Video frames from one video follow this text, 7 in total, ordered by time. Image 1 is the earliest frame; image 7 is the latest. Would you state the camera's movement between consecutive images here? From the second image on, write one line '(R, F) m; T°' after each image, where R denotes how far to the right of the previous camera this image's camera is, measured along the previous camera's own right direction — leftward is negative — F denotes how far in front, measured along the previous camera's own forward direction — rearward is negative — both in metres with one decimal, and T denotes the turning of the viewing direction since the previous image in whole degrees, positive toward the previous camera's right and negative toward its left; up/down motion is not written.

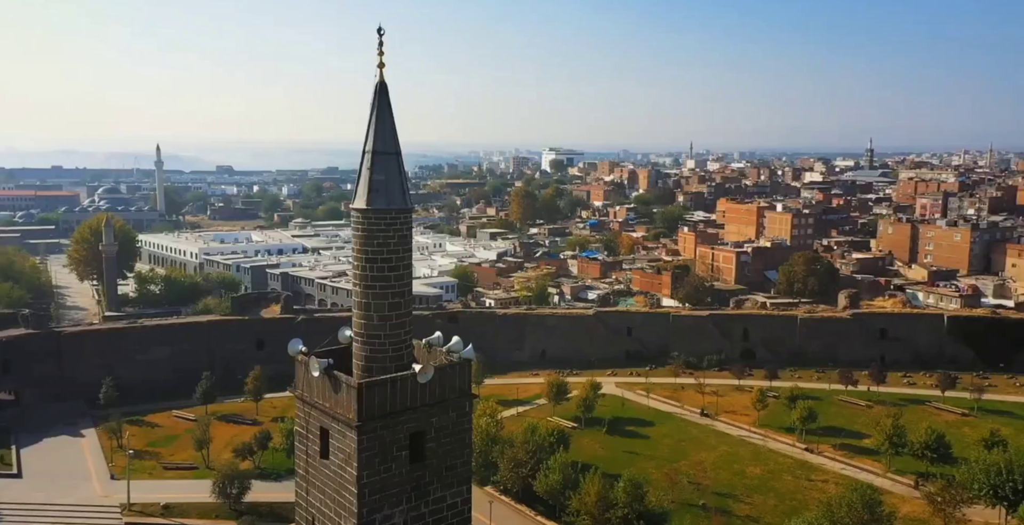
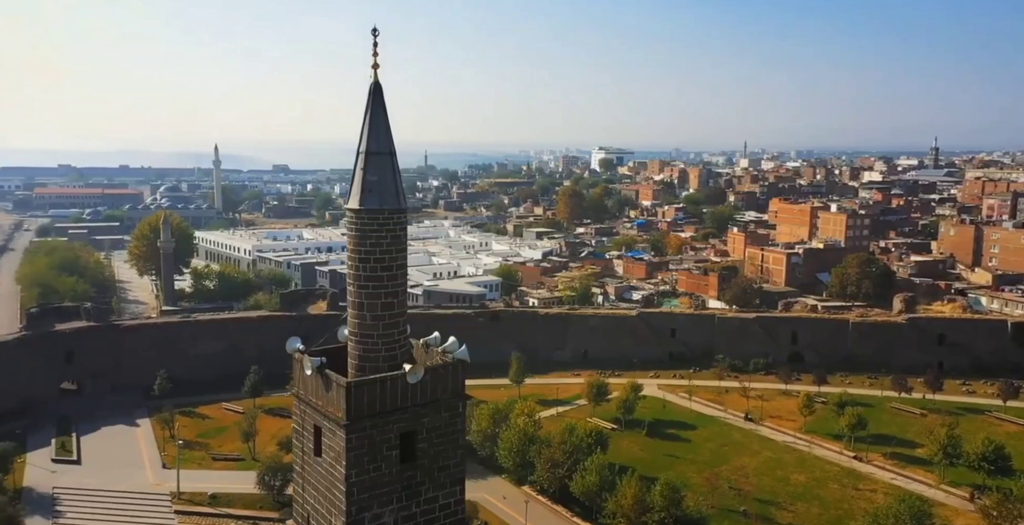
(+0.3, 0.0) m; -4°
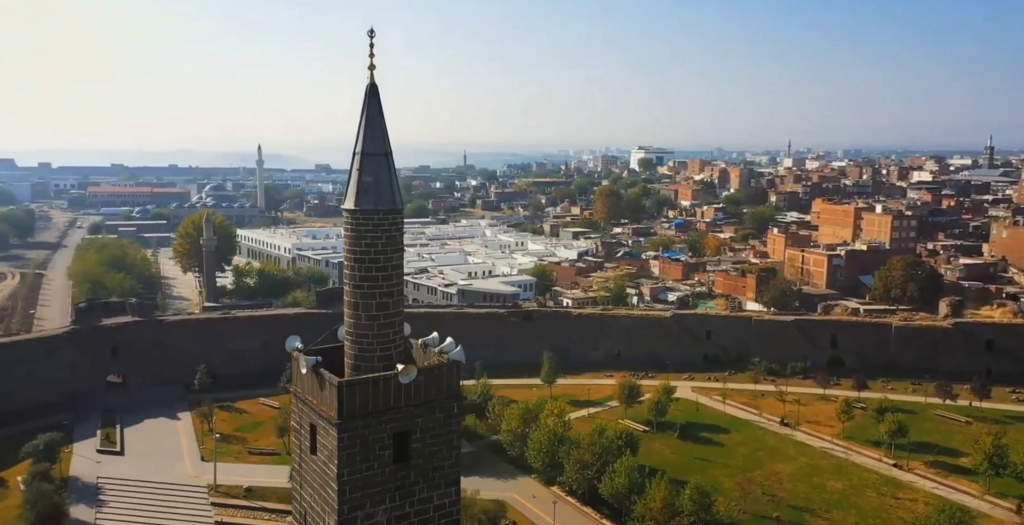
(+0.3, 0.0) m; -3°
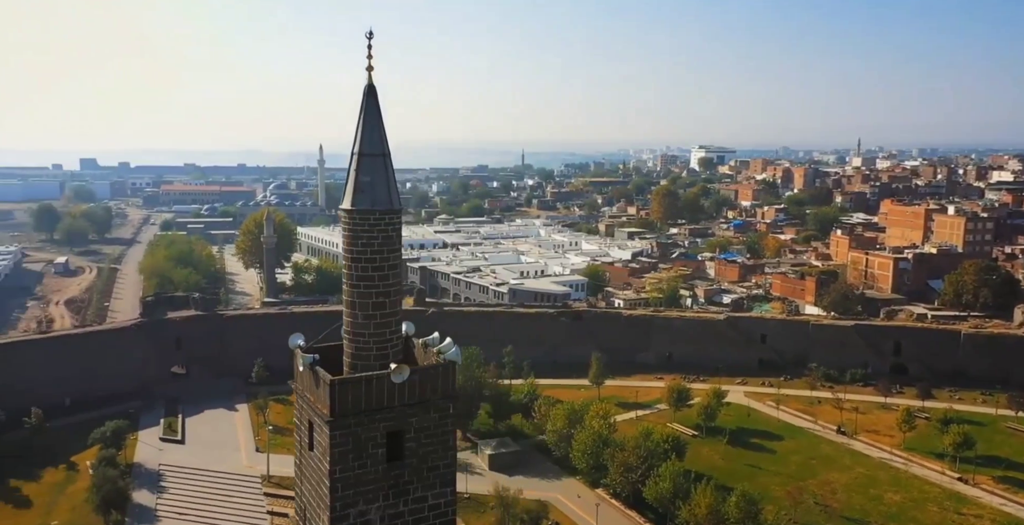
(+0.4, 0.0) m; -5°
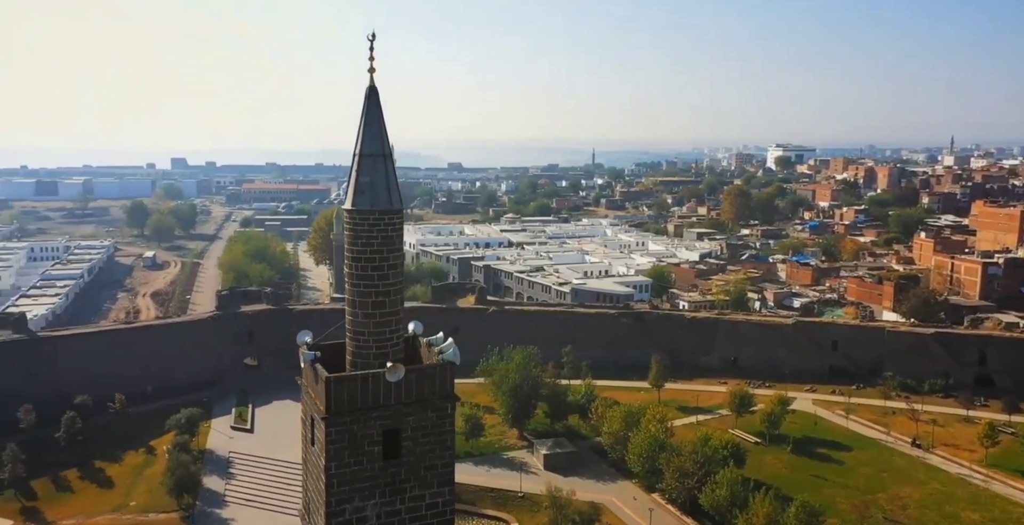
(+0.4, 0.0) m; -6°
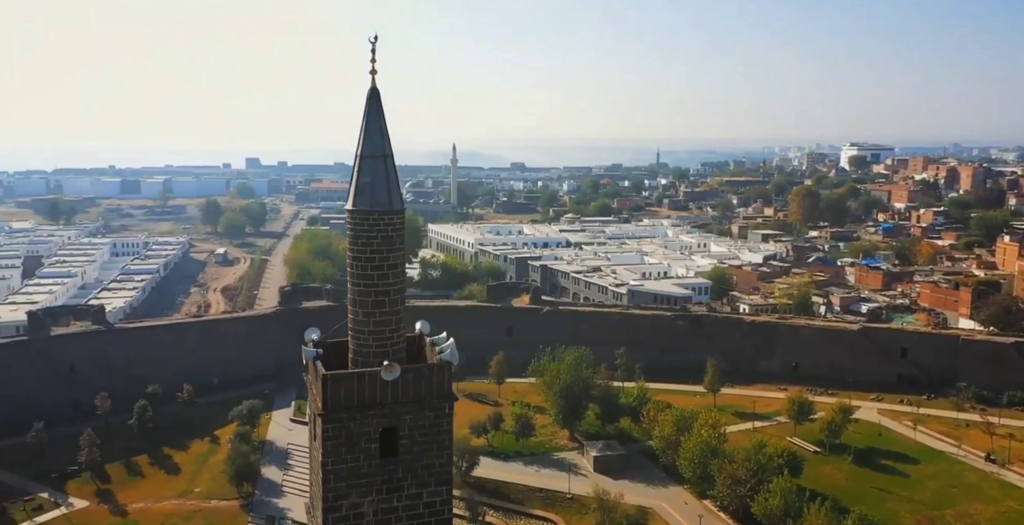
(+0.4, 0.0) m; -5°
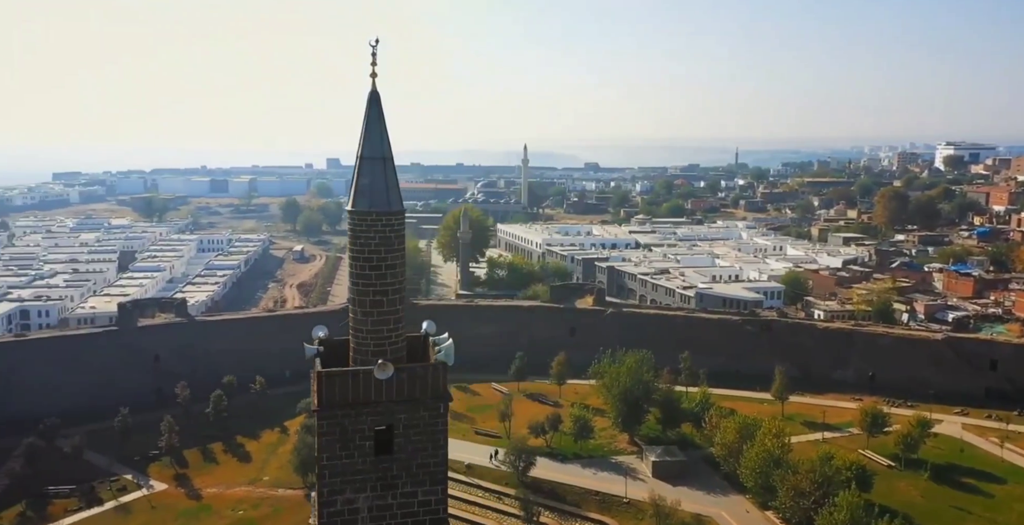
(+0.5, +0.1) m; -6°
